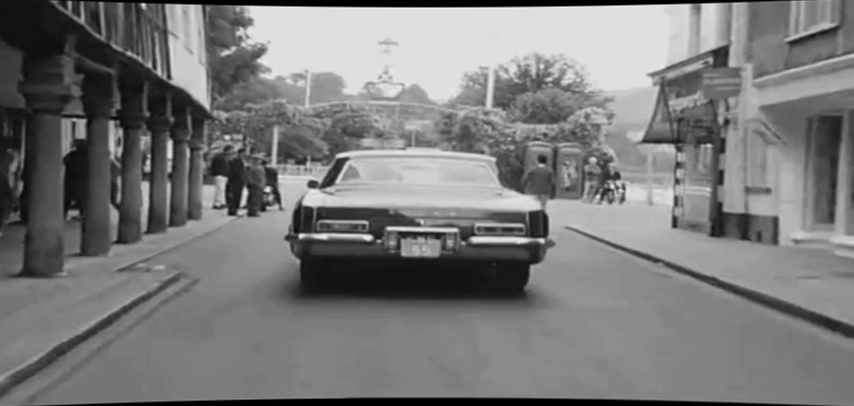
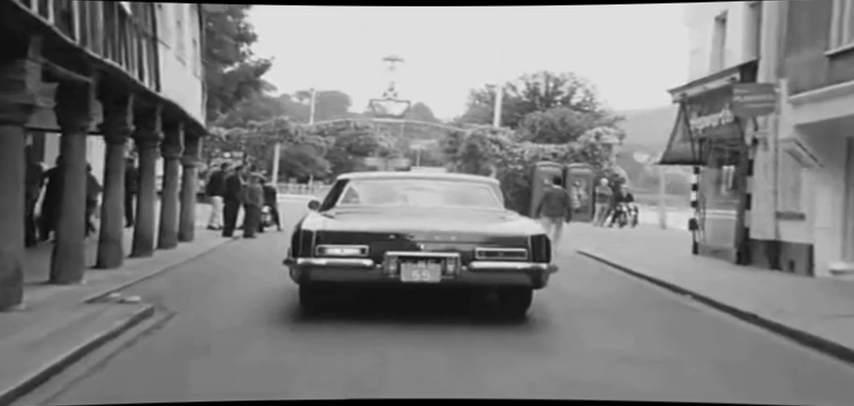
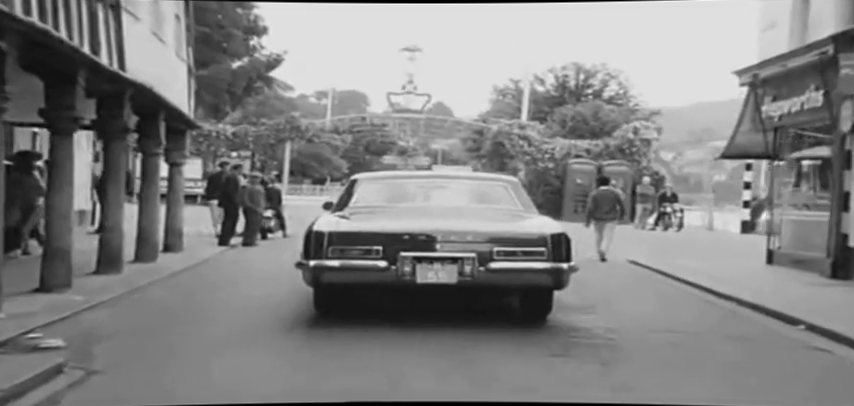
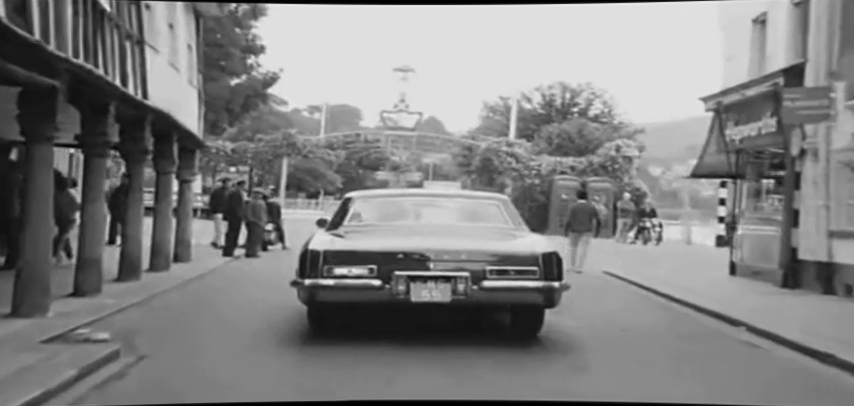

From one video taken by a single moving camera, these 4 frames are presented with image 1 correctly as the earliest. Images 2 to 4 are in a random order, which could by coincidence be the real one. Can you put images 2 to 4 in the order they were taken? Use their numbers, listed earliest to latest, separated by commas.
2, 4, 3
